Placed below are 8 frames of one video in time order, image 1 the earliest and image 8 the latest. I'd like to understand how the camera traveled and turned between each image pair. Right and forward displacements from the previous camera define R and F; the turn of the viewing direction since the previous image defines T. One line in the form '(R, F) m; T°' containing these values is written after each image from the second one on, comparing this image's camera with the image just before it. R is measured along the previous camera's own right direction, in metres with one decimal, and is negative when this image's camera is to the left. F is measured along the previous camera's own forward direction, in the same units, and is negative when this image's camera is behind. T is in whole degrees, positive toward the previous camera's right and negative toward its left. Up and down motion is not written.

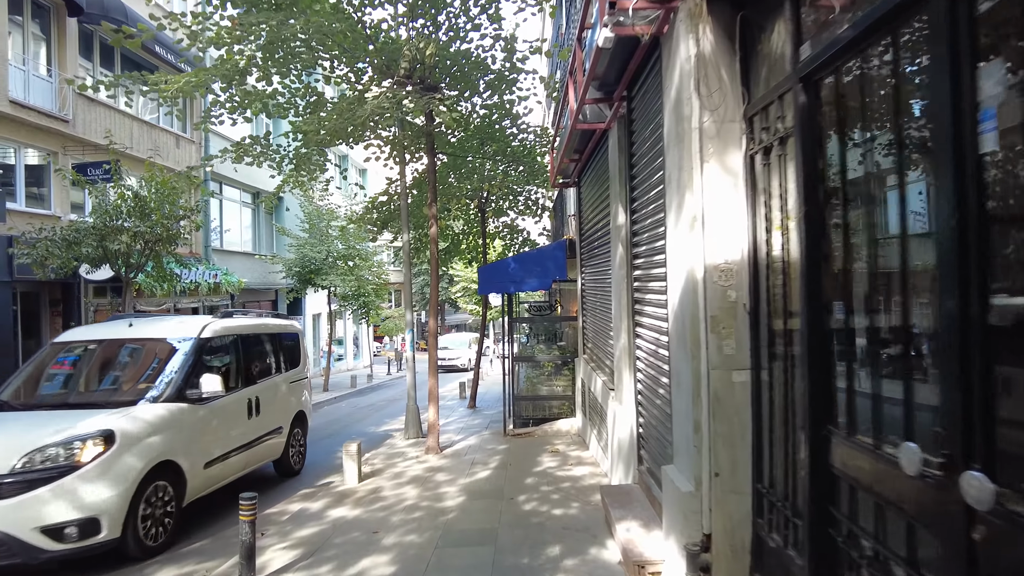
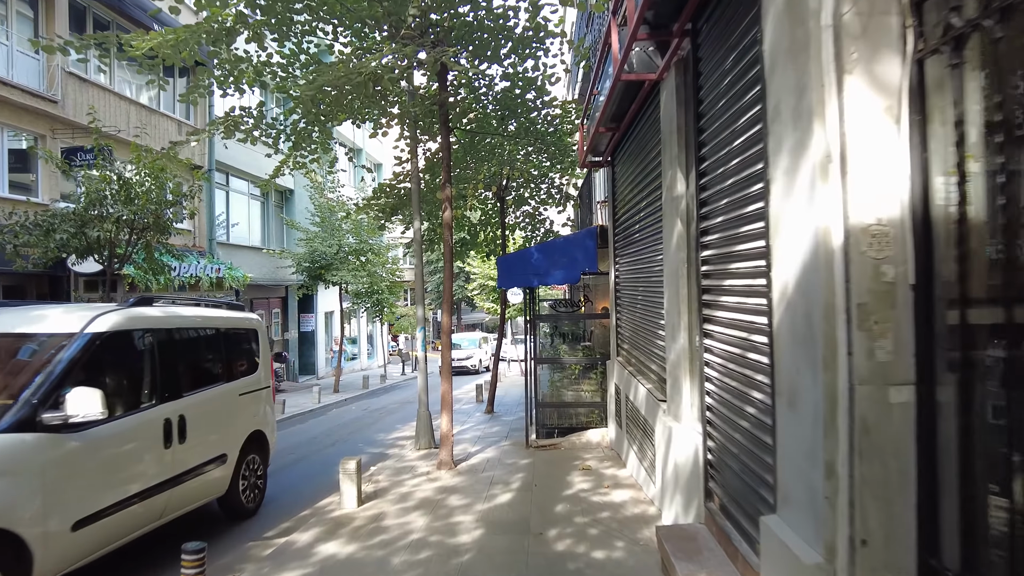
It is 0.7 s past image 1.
(-0.1, +1.0) m; -1°
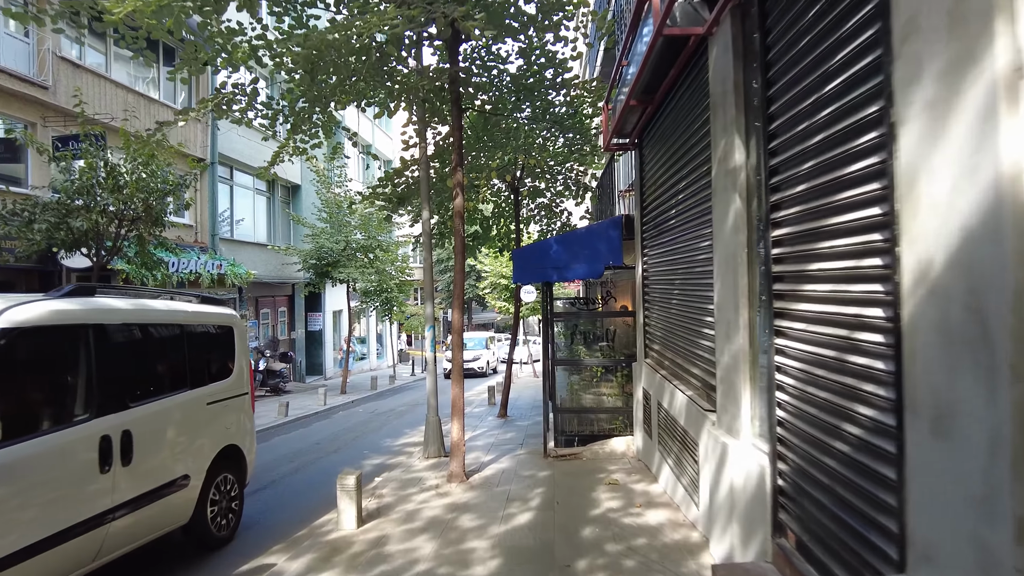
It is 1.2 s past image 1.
(-0.1, +0.6) m; -1°
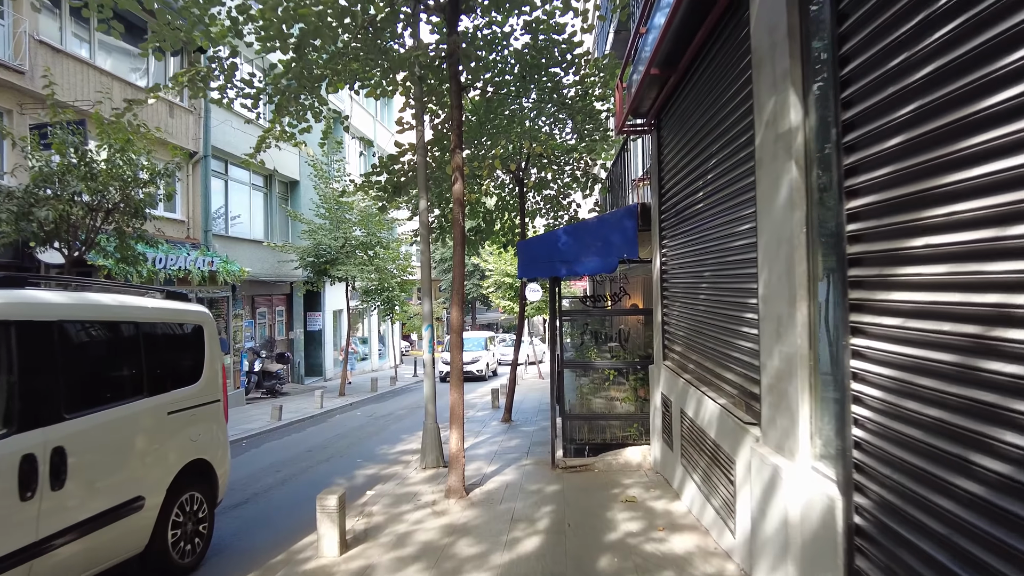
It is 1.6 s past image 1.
(0.0, +0.6) m; 0°
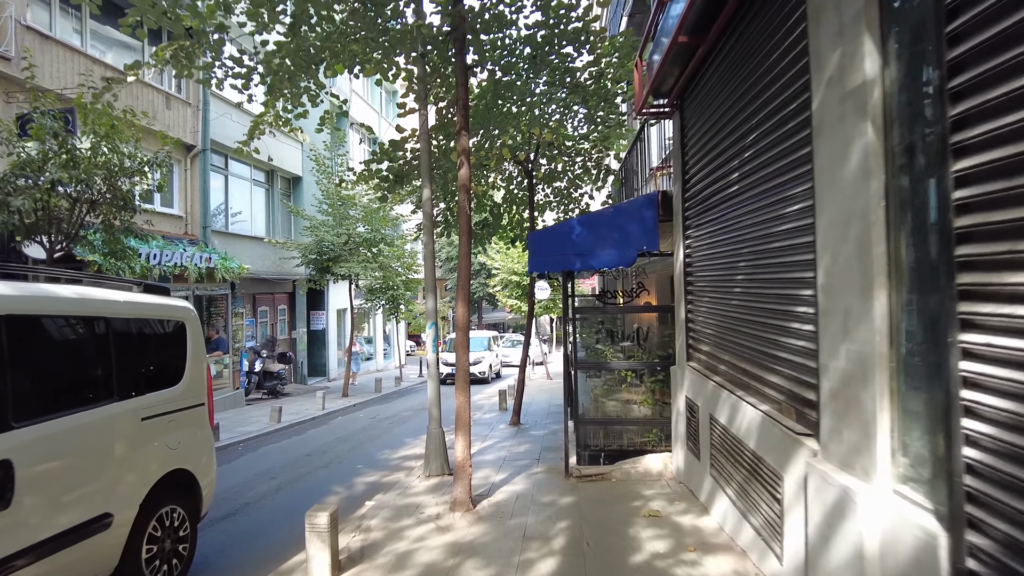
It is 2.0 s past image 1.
(0.0, +0.4) m; -1°
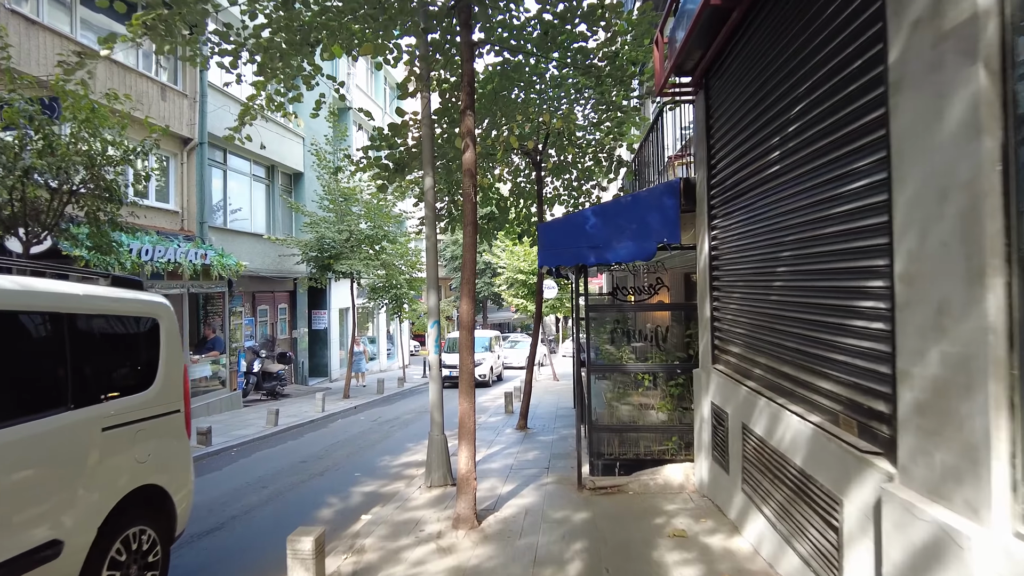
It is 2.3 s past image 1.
(0.0, +0.5) m; 0°
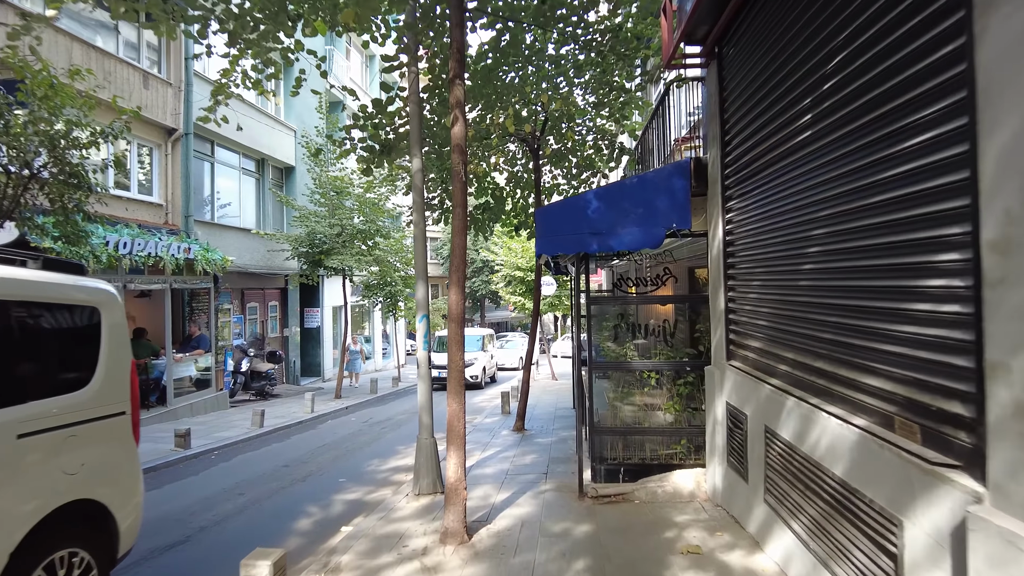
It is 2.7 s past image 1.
(0.0, +0.5) m; 0°
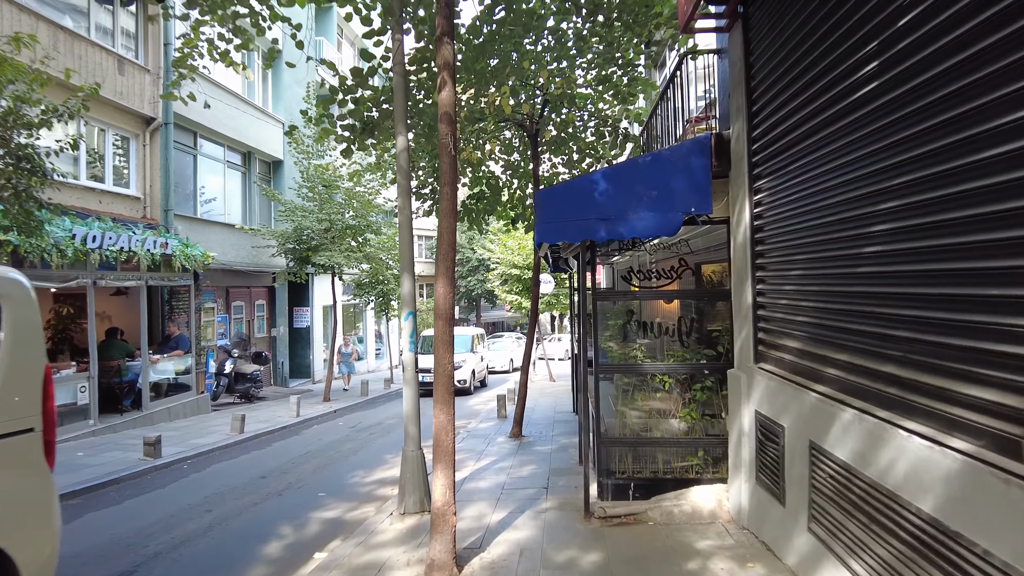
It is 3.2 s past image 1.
(0.0, +0.6) m; 0°
